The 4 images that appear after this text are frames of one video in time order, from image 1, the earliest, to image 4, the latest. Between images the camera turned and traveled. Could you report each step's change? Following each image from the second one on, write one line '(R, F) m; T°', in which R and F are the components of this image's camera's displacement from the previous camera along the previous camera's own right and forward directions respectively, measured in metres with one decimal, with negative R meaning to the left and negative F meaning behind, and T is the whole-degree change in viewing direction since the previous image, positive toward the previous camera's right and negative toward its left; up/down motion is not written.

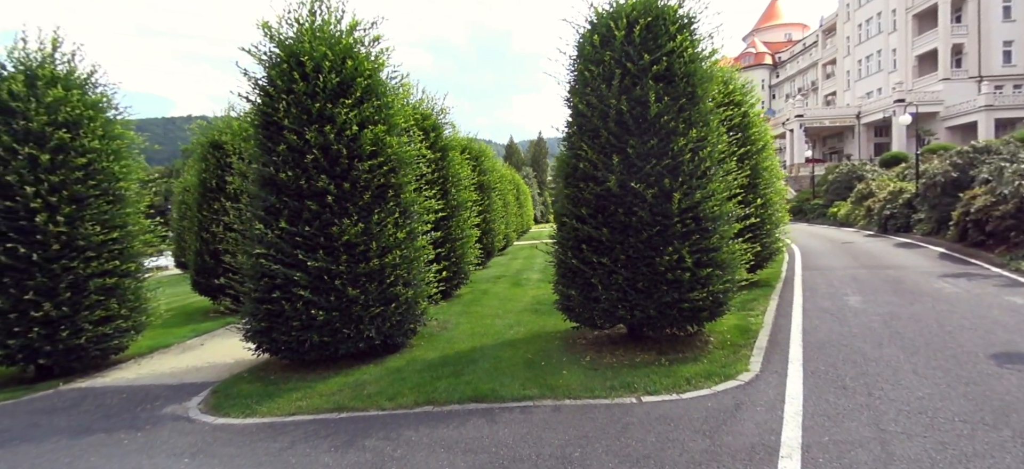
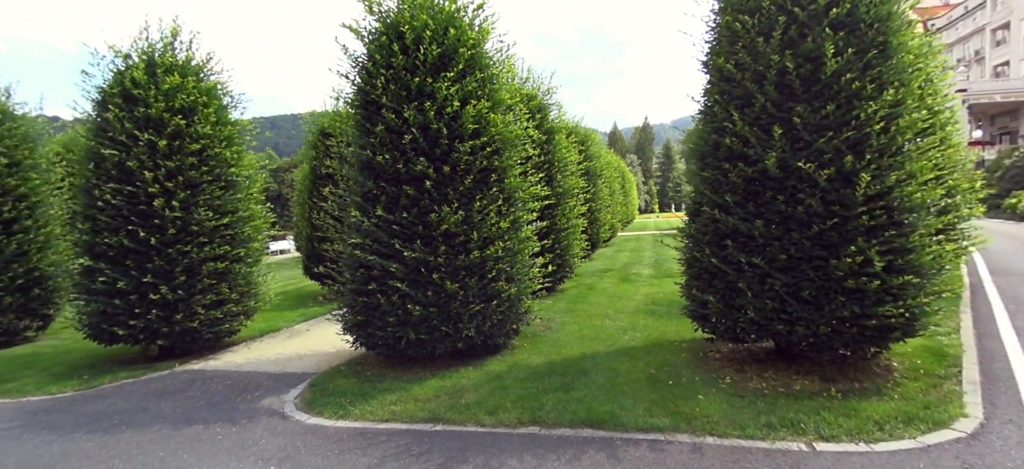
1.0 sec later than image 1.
(-0.2, +0.8) m; -10°
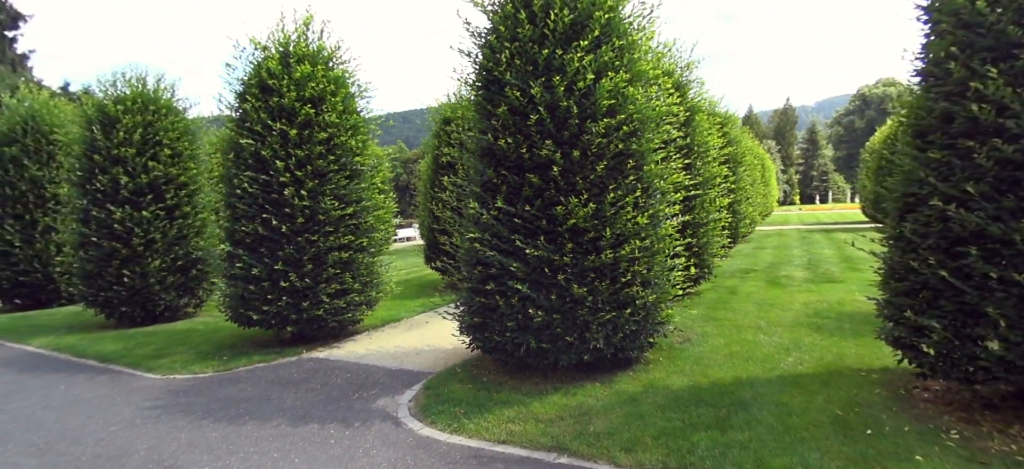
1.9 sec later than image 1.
(-0.2, +0.7) m; -12°
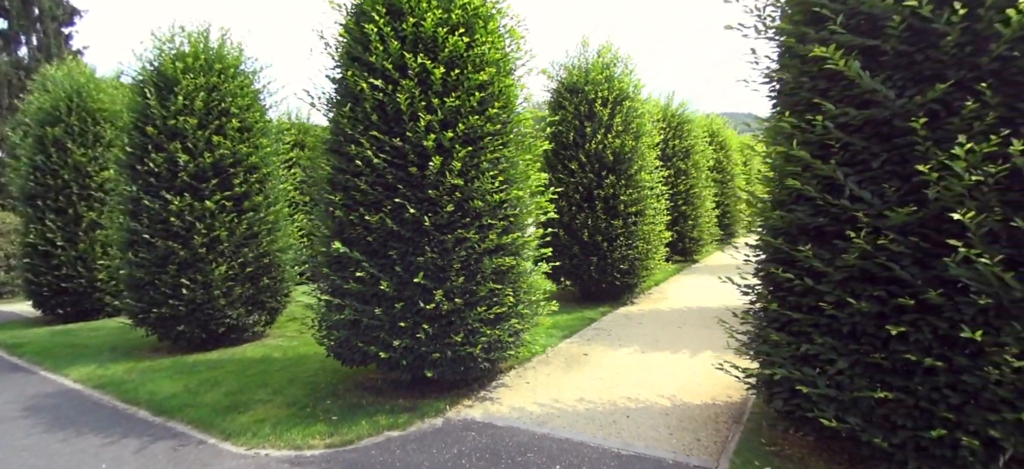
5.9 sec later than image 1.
(-2.1, +2.7) m; -3°
